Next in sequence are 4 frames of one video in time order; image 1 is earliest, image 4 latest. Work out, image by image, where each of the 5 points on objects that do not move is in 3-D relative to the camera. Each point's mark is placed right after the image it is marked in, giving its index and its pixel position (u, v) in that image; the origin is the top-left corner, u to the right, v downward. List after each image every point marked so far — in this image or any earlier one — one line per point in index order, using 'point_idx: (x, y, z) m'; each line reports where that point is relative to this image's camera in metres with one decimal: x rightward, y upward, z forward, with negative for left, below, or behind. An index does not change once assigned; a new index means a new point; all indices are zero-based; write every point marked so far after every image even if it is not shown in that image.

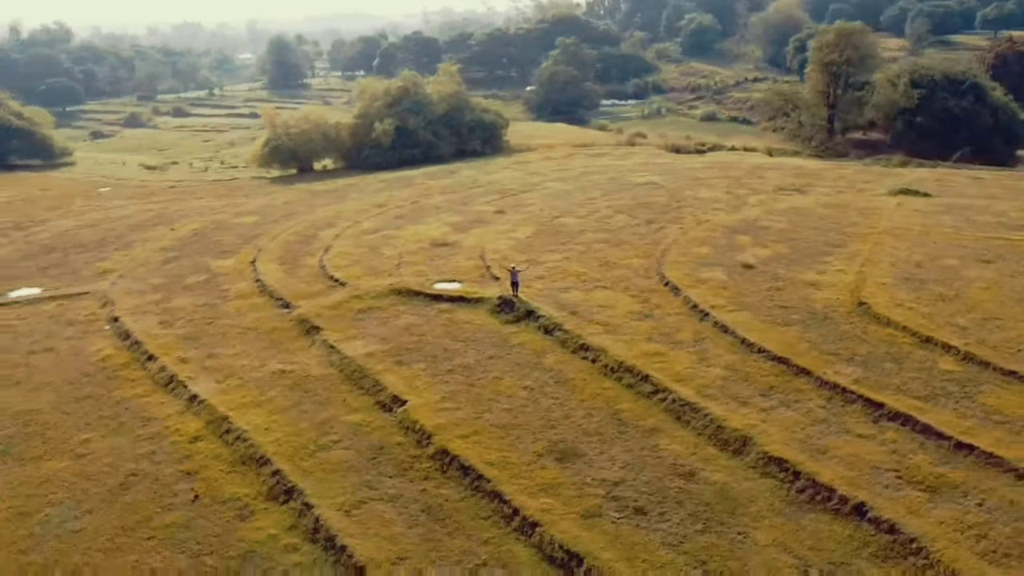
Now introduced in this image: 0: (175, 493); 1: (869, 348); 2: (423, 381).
0: (-6.6, -4.0, +16.1) m
1: (+8.5, -1.4, +19.3) m
2: (-2.1, -2.2, +19.4) m
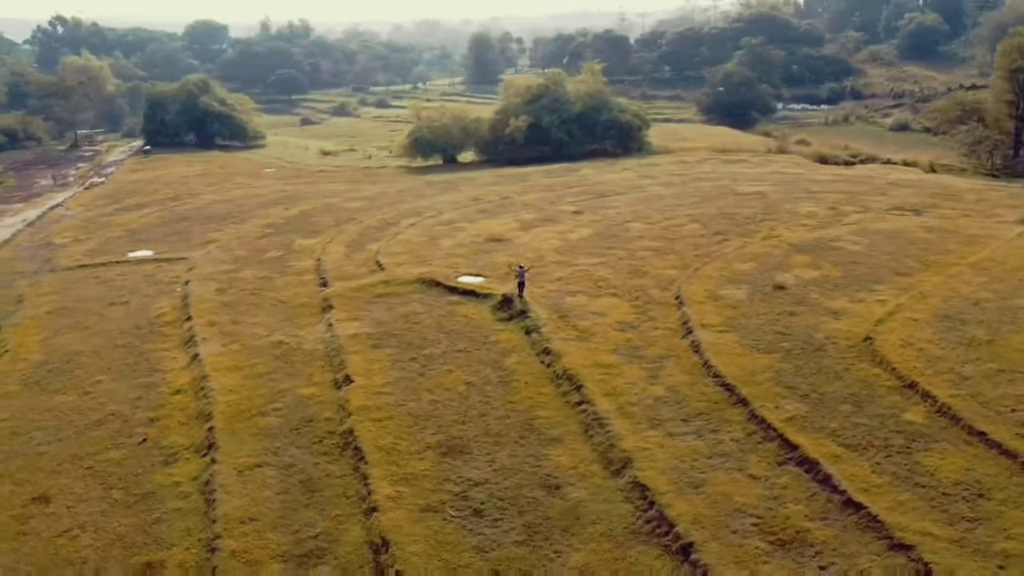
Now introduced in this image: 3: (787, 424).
0: (-8.6, -3.3, +18.4) m
1: (+7.0, -2.1, +17.5) m
2: (-3.2, -1.9, +20.4) m
3: (+5.4, -2.7, +16.0) m
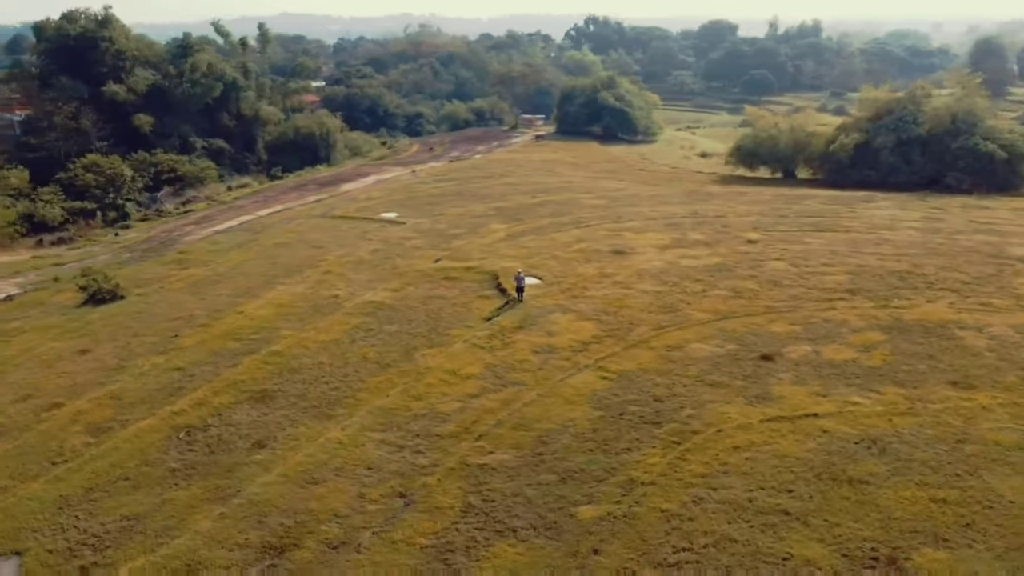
0: (-10.4, -1.3, +25.3) m
1: (+1.4, -3.2, +15.2) m
2: (-4.8, -1.2, +23.6) m
3: (-0.9, -3.3, +15.0) m
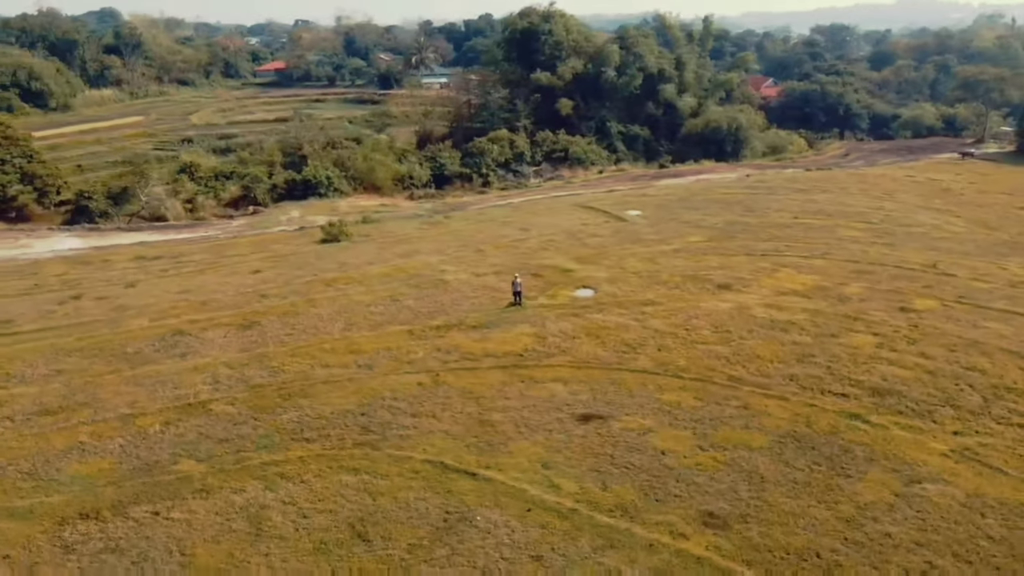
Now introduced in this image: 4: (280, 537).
0: (-7.4, +0.7, +31.7) m
1: (-5.0, -3.0, +16.7) m
2: (-4.2, -0.2, +26.9) m
3: (-6.9, -2.6, +17.9) m
4: (-3.7, -4.0, +12.9) m
